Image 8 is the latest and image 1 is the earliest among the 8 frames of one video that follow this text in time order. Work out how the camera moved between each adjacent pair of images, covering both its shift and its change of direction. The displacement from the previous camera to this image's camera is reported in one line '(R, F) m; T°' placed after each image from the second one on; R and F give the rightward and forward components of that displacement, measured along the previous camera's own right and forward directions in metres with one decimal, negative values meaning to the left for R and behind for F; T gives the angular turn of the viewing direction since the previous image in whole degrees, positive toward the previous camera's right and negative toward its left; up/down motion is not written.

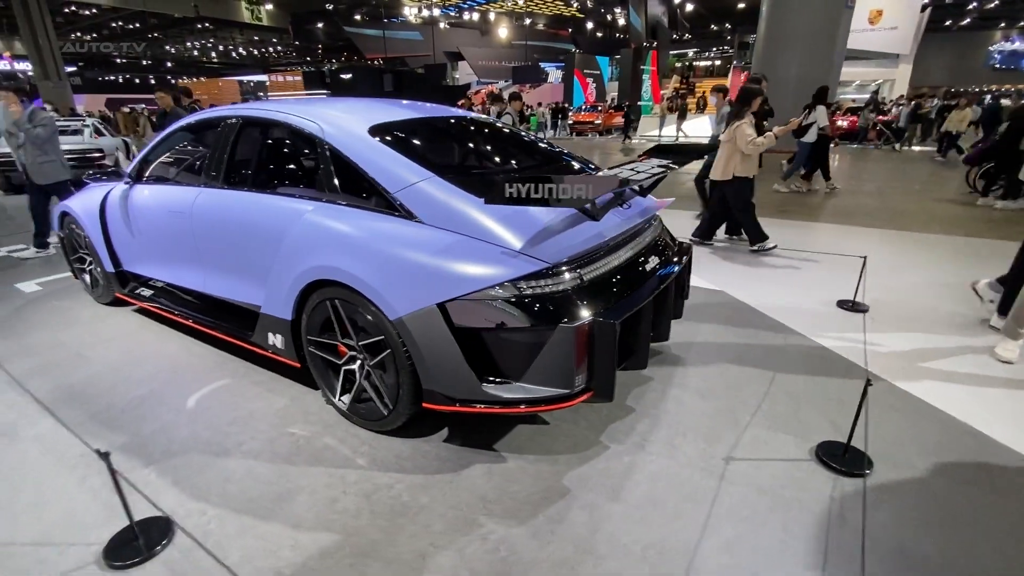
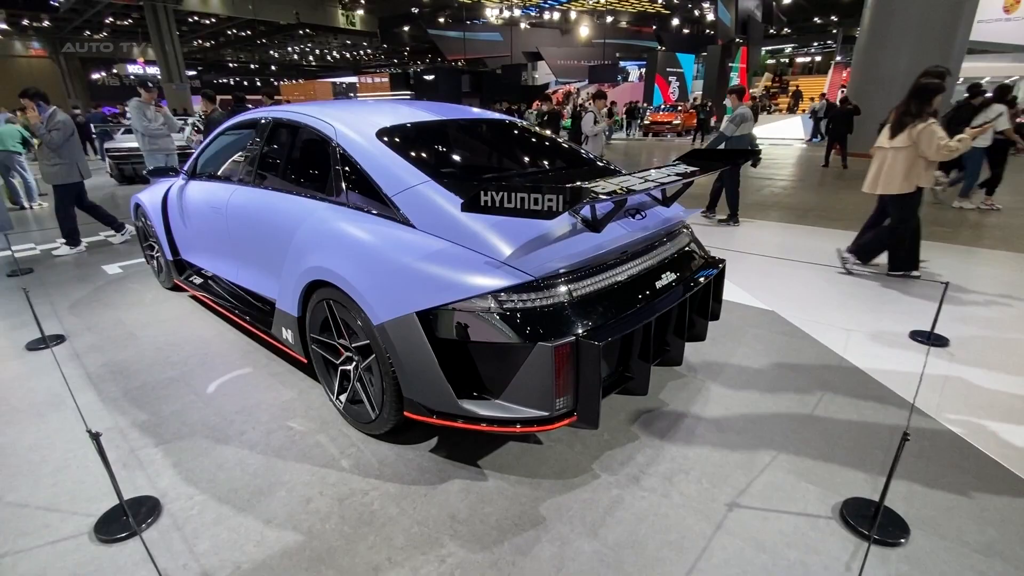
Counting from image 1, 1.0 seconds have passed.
(+0.3, +0.1) m; -8°
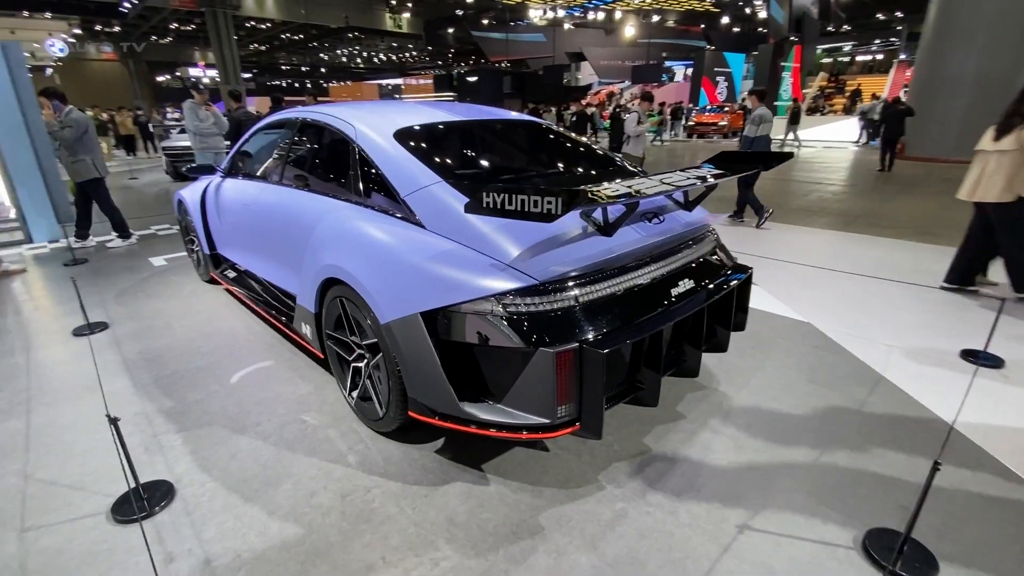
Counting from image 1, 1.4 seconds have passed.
(+0.1, 0.0) m; -4°
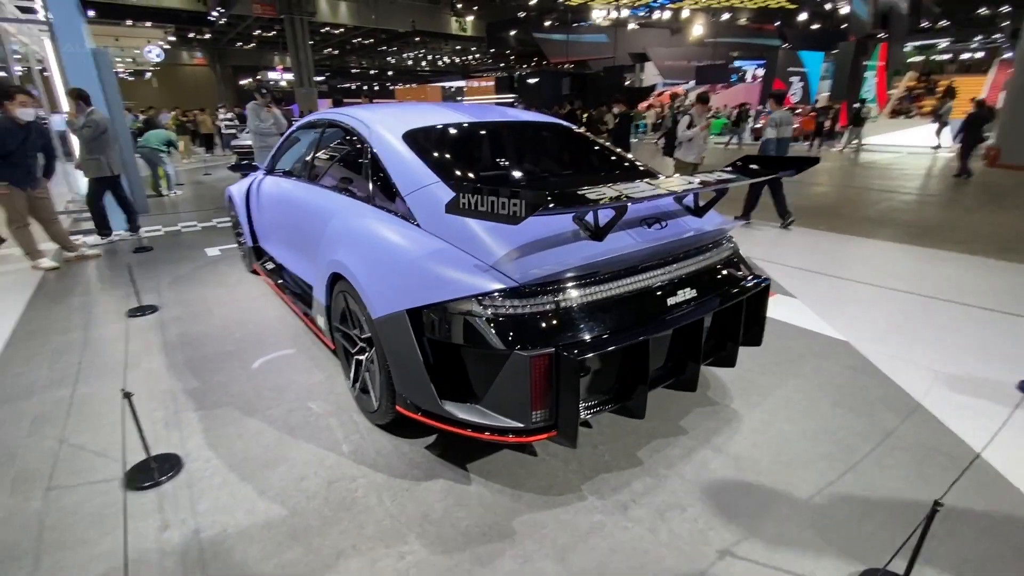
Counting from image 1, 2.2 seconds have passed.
(+0.3, 0.0) m; -6°
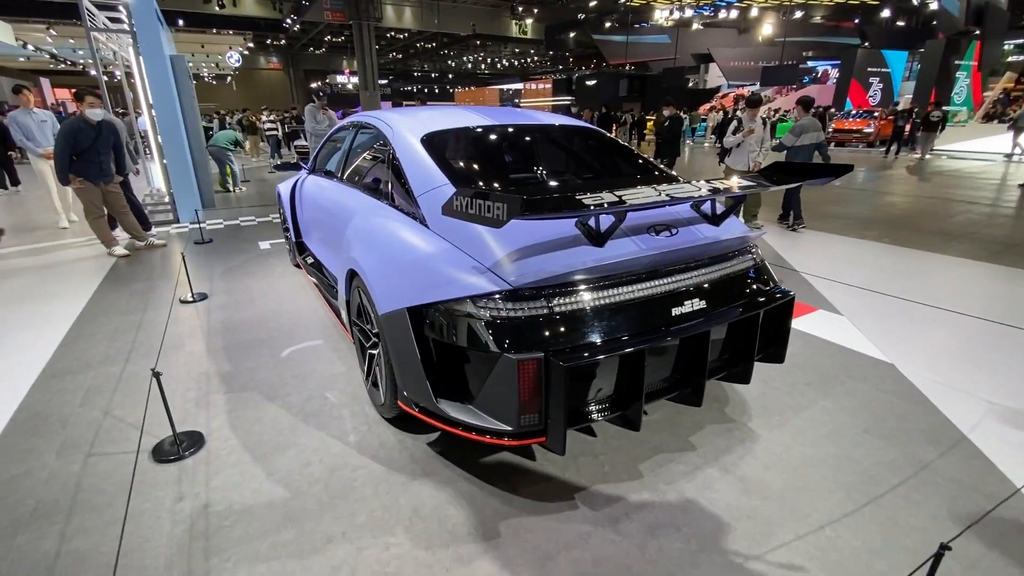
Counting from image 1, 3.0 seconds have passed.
(+0.2, 0.0) m; -6°
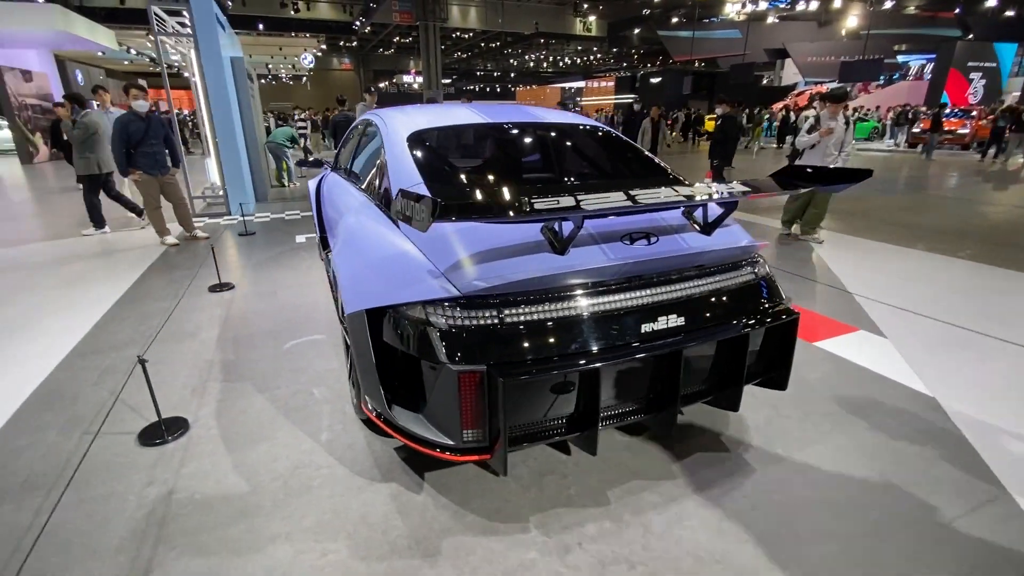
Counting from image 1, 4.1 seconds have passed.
(+0.4, +0.1) m; -7°
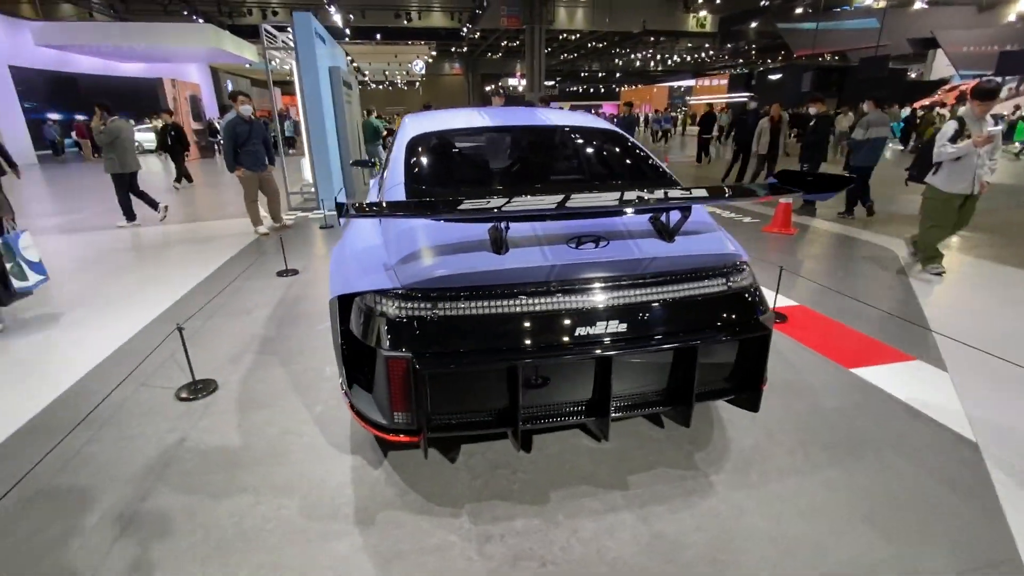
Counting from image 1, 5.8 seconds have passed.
(+0.6, 0.0) m; -11°
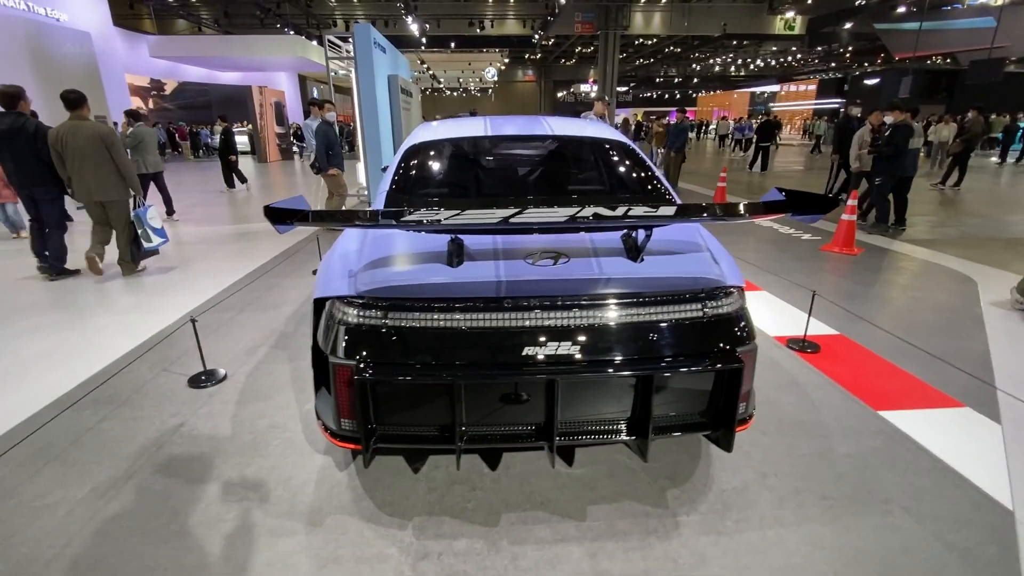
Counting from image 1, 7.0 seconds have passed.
(+0.4, +0.1) m; -8°
